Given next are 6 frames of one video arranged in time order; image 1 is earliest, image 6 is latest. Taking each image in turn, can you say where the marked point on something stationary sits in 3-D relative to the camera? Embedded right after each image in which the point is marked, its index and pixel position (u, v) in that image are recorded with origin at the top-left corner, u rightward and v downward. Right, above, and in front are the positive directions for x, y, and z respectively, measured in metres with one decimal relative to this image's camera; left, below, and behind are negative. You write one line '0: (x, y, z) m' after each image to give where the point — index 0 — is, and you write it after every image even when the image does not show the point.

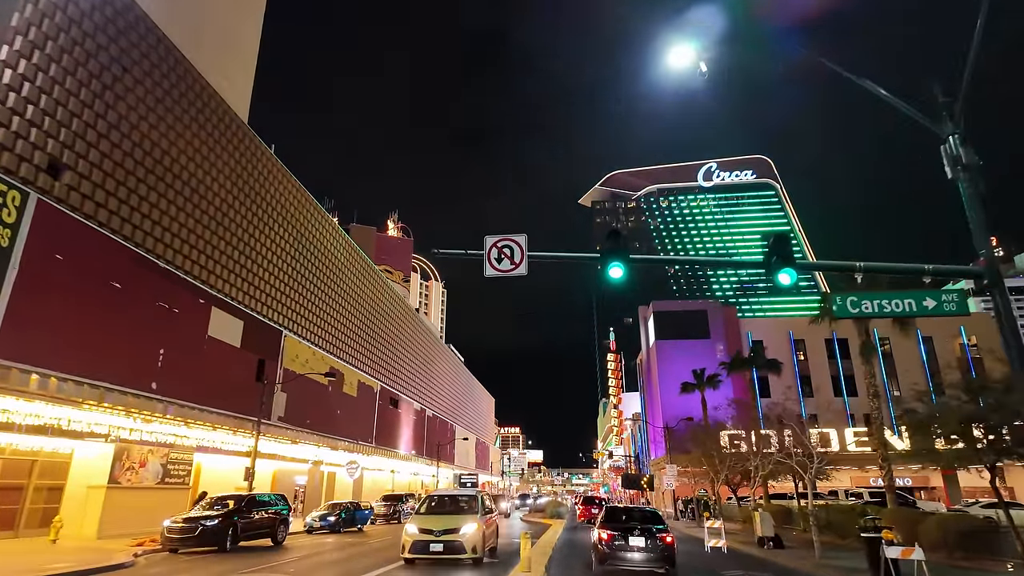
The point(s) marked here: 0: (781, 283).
0: (+5.6, +0.1, +11.6) m
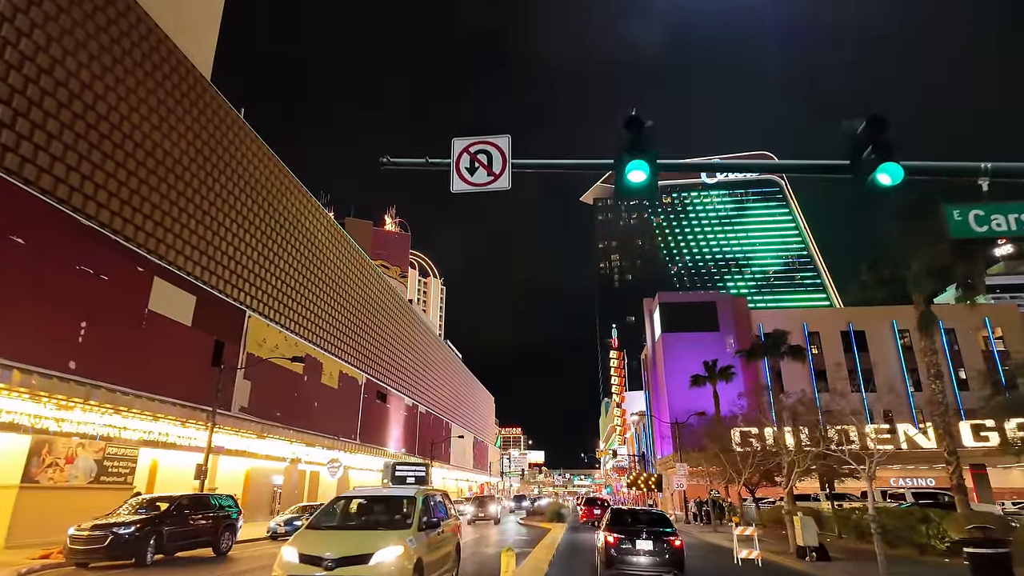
0: (+5.2, +1.5, +7.8) m
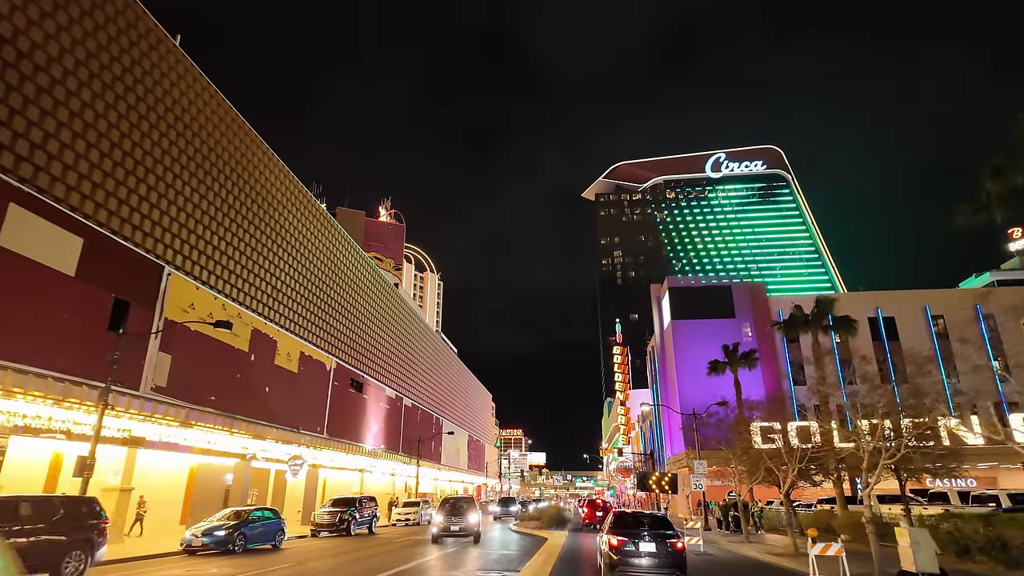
0: (+4.5, +3.6, +2.0) m
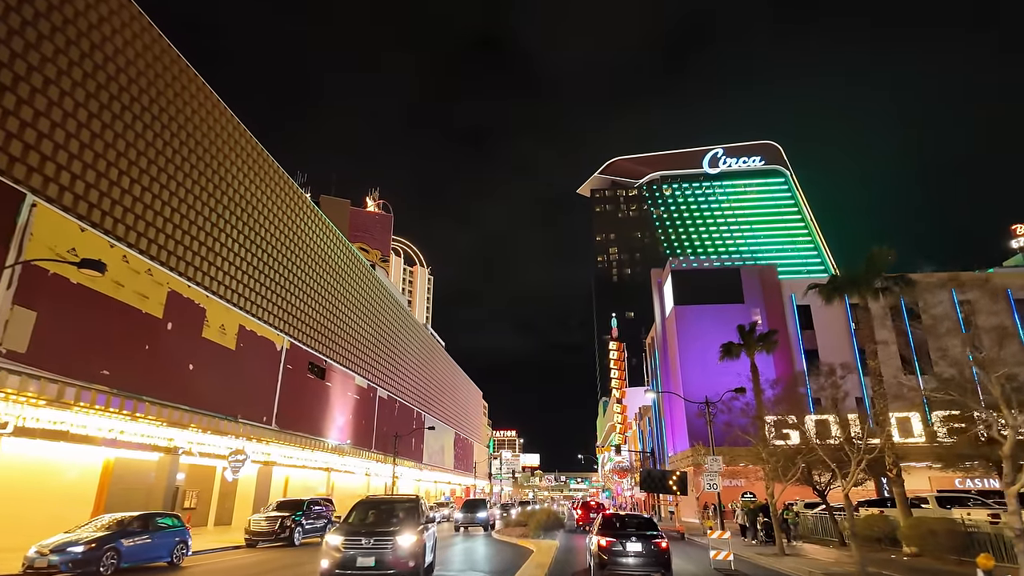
0: (+3.9, +5.7, -3.5) m
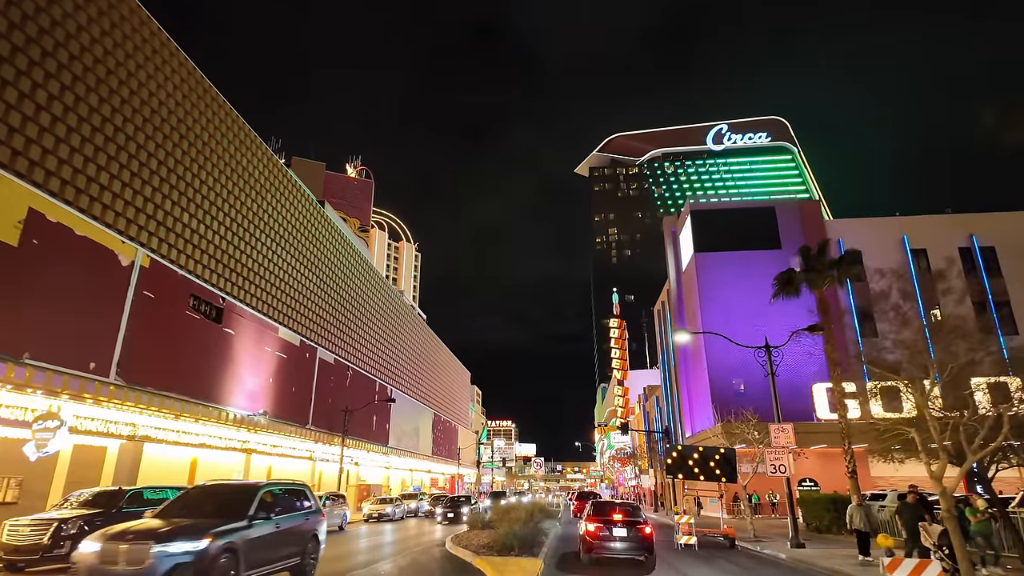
0: (+2.7, +9.6, -14.4) m
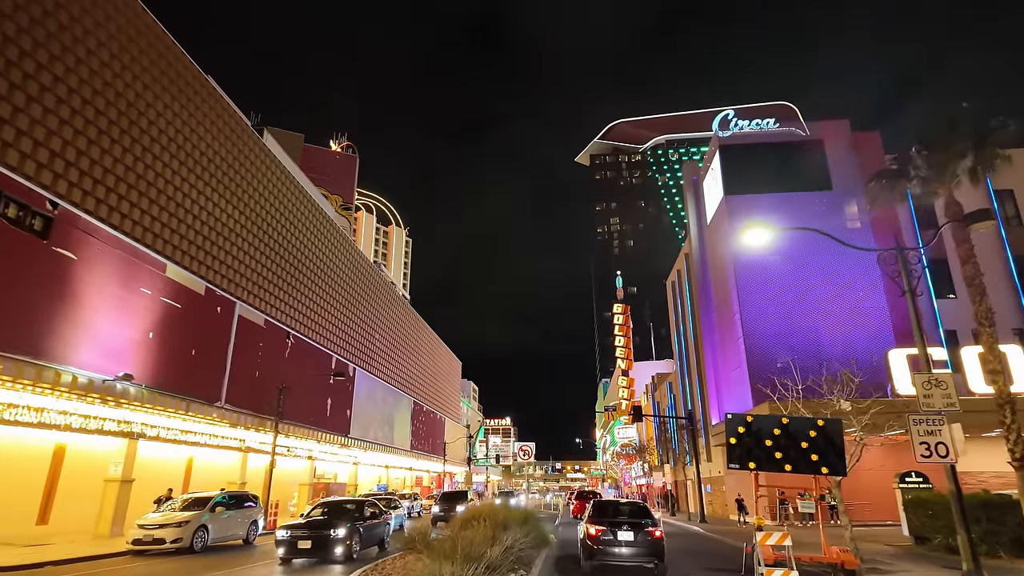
0: (+1.7, +13.0, -23.4) m
